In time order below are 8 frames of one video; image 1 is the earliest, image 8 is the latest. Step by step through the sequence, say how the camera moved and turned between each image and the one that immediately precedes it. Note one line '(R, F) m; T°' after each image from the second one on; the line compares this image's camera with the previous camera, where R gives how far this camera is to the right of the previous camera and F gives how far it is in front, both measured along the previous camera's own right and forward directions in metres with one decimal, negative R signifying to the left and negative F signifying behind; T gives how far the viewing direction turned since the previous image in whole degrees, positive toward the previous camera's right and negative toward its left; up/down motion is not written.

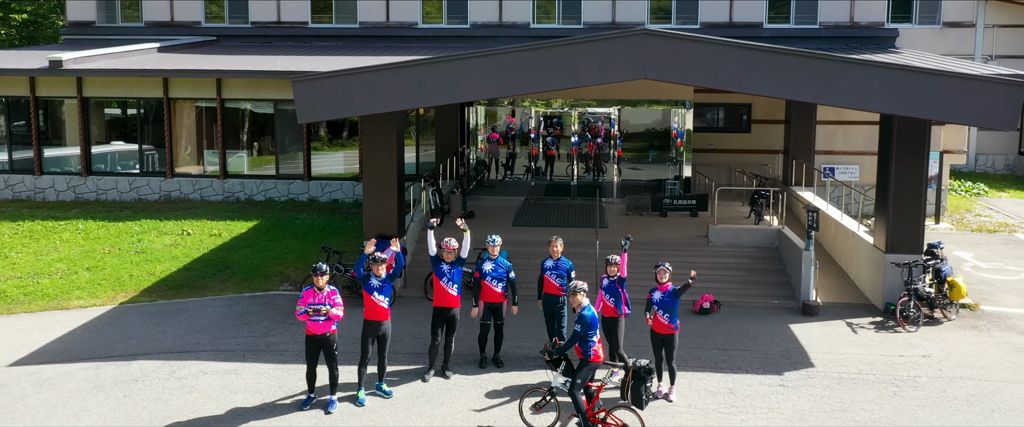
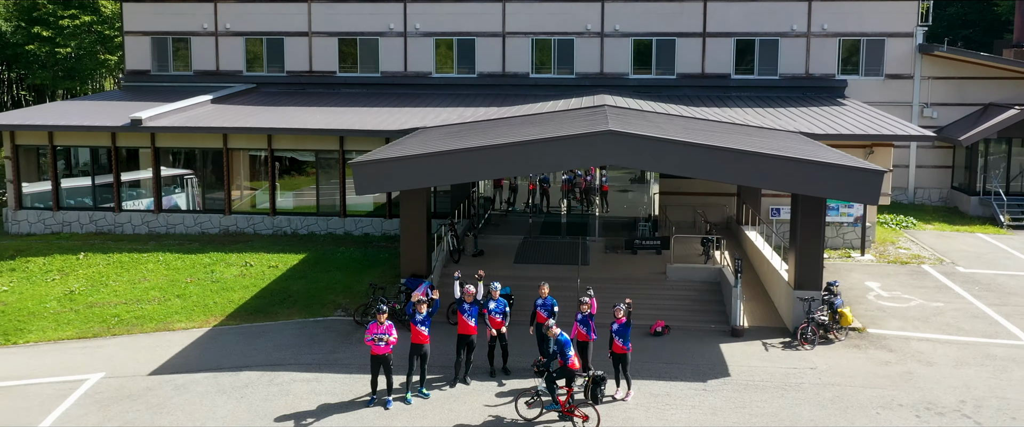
(0.0, -2.8) m; 0°
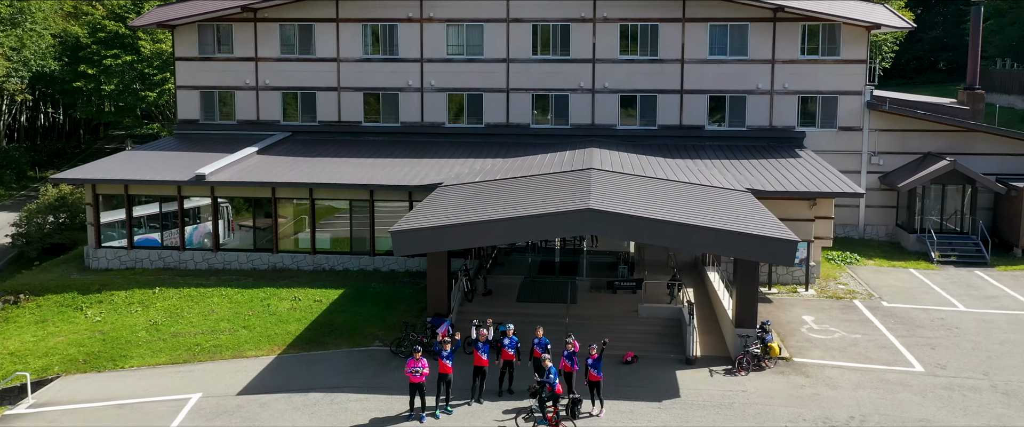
(0.0, -3.1) m; 0°
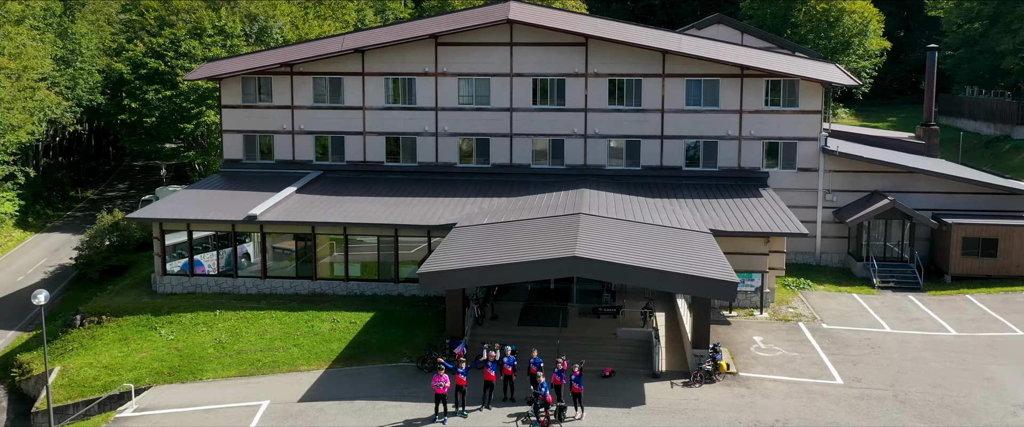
(+0.1, -3.6) m; 0°
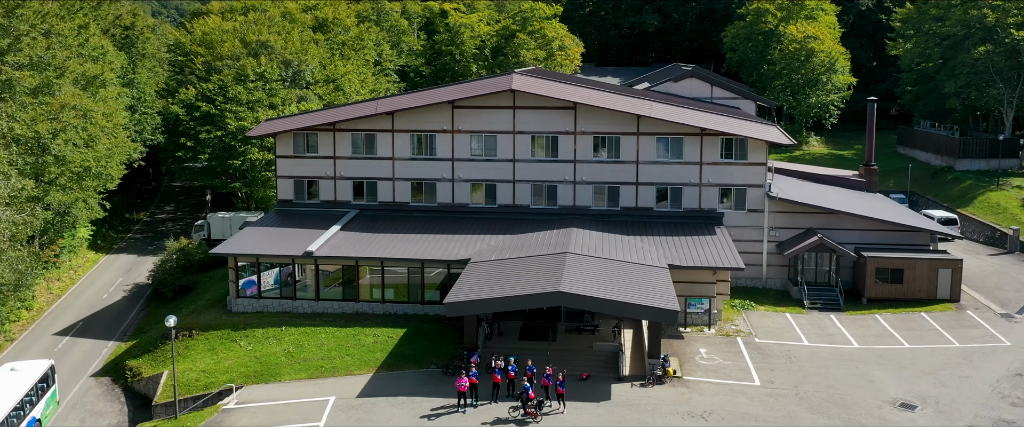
(+0.1, -6.2) m; 0°
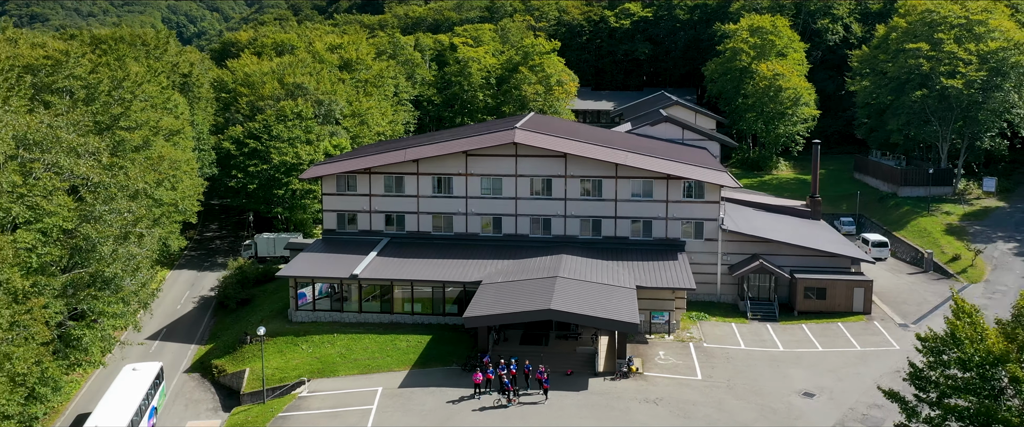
(0.0, -7.9) m; 0°
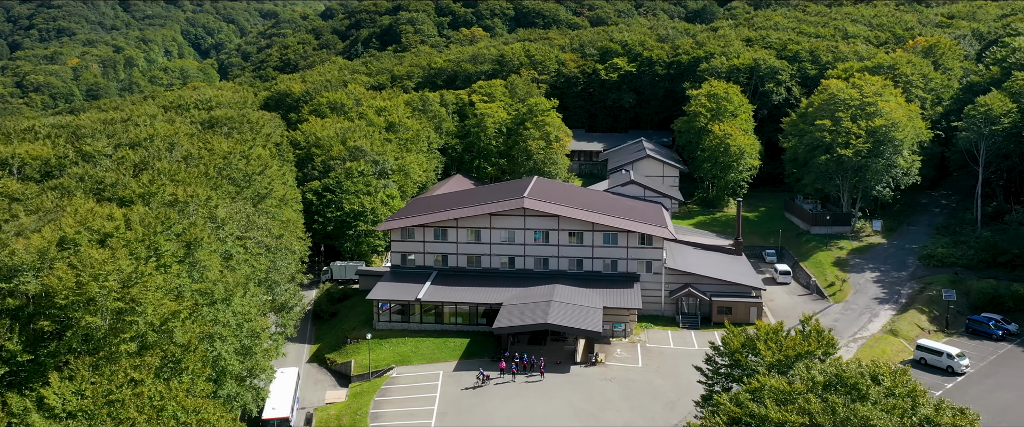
(-0.5, -19.2) m; 0°
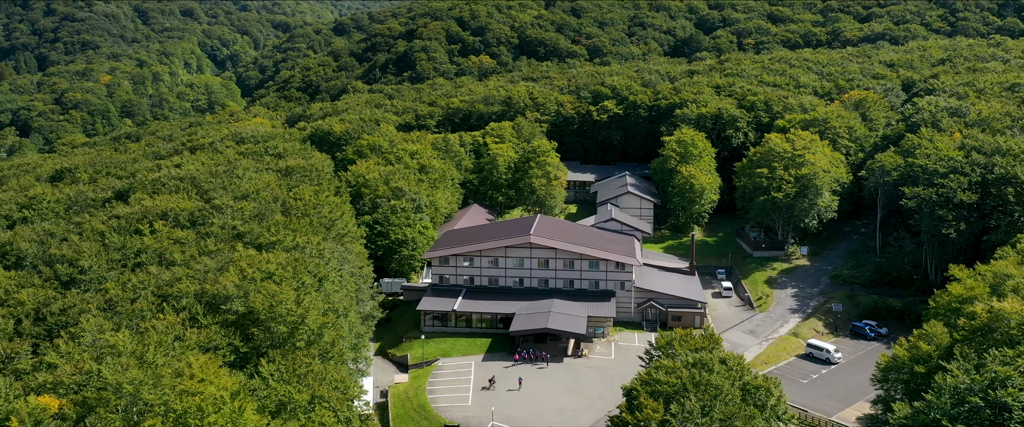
(-0.9, -21.4) m; 0°
